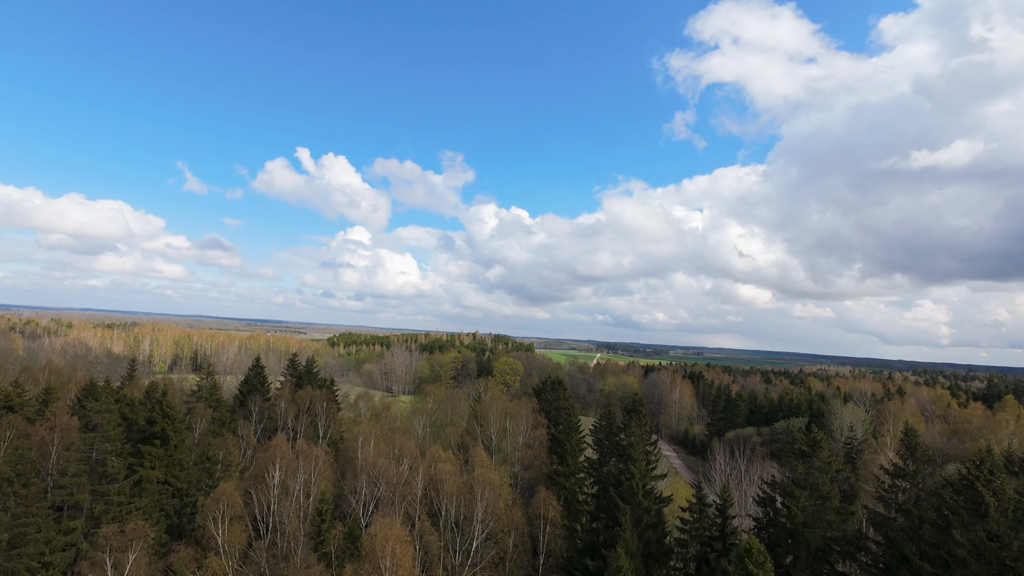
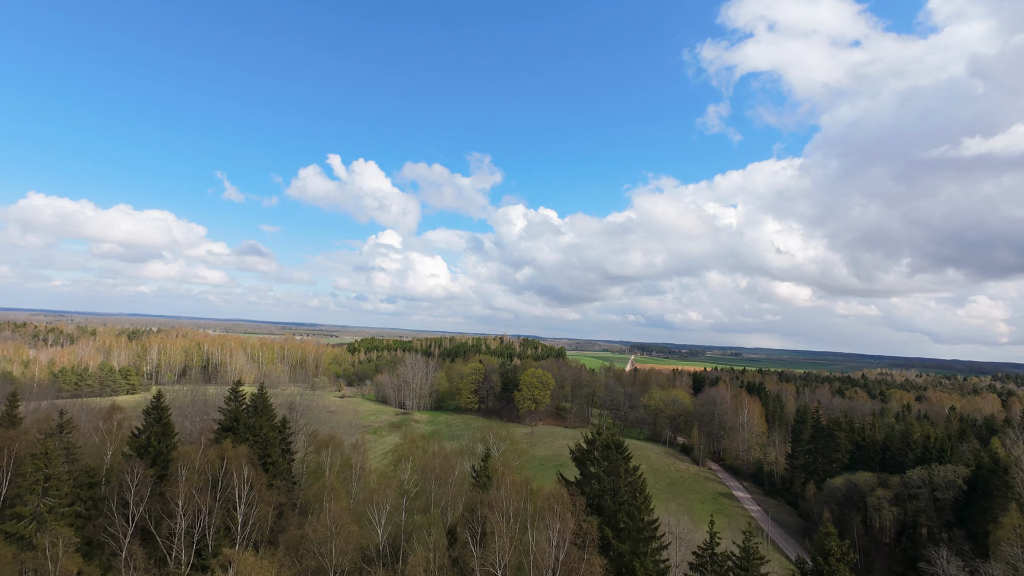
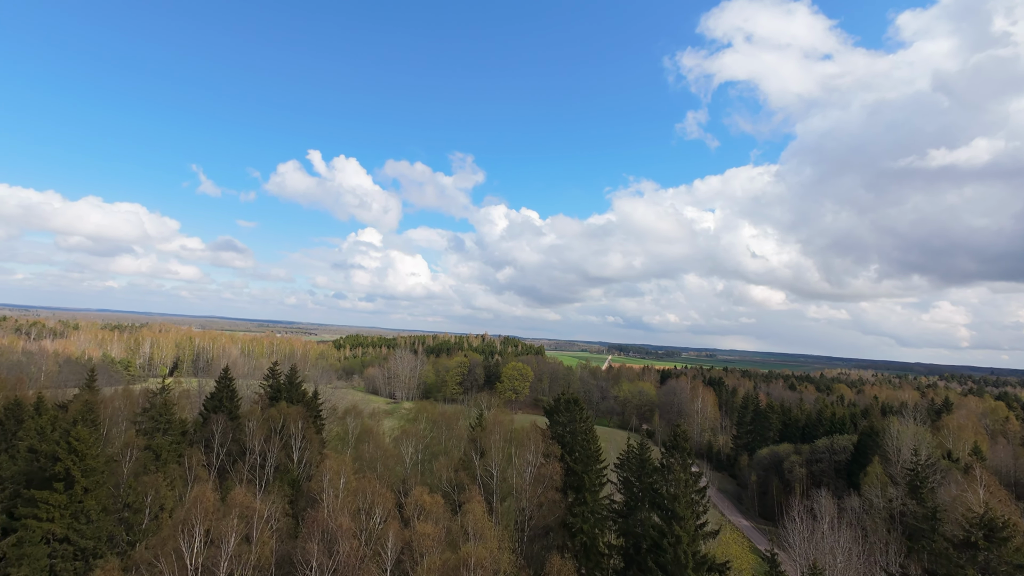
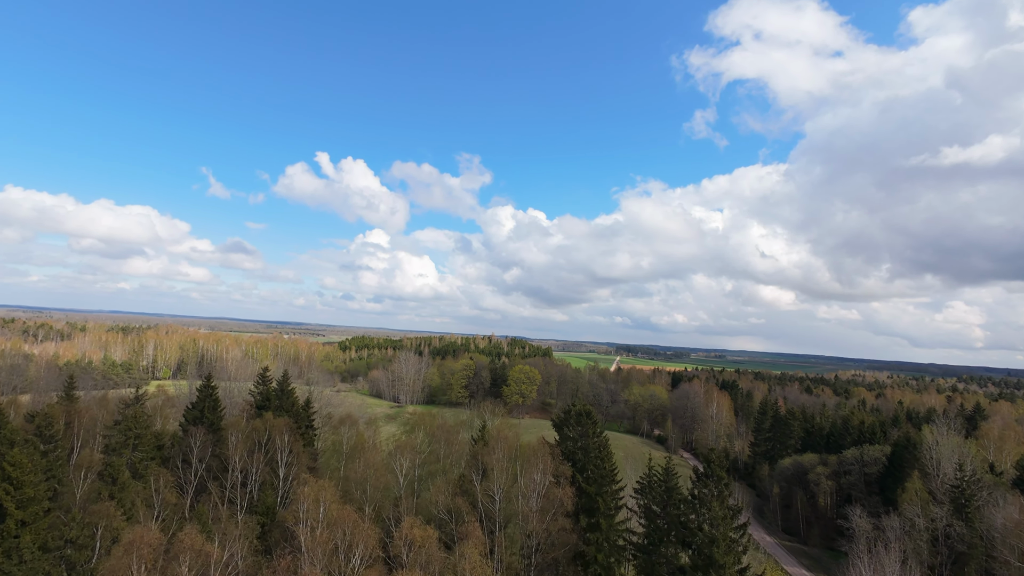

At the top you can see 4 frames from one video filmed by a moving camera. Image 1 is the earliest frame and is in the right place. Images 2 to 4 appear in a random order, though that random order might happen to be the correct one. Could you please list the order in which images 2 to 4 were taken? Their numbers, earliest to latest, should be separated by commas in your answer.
3, 4, 2
